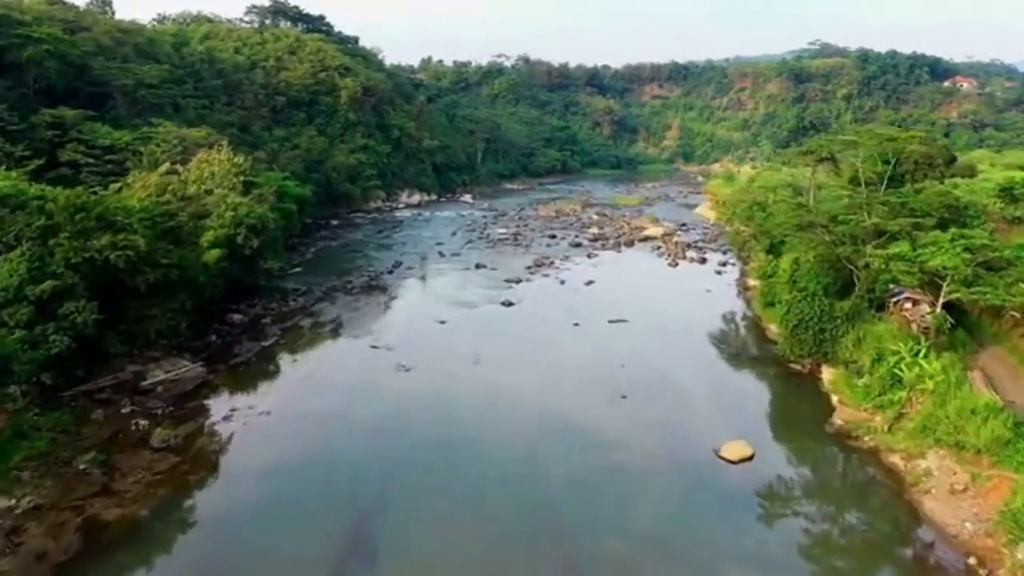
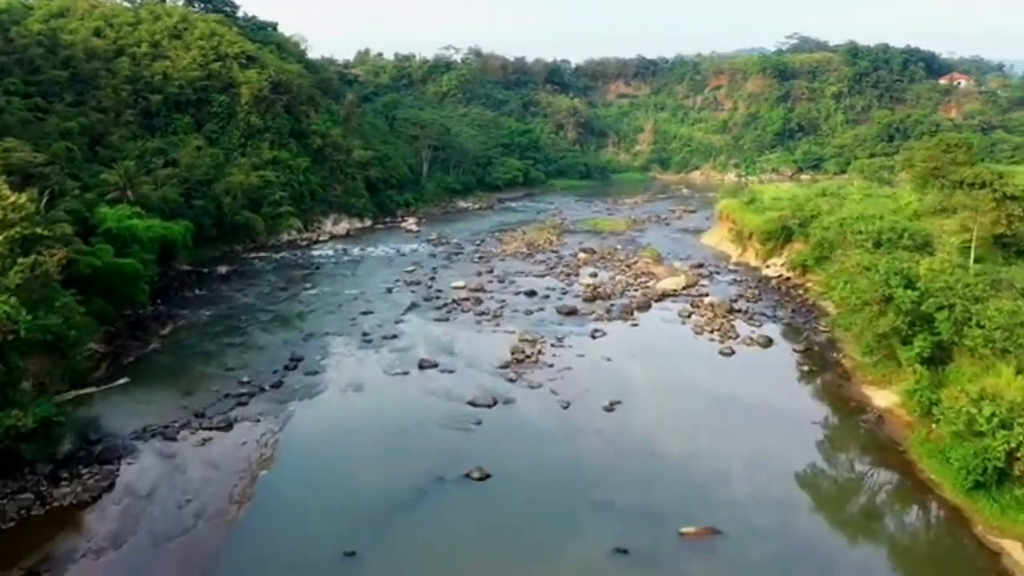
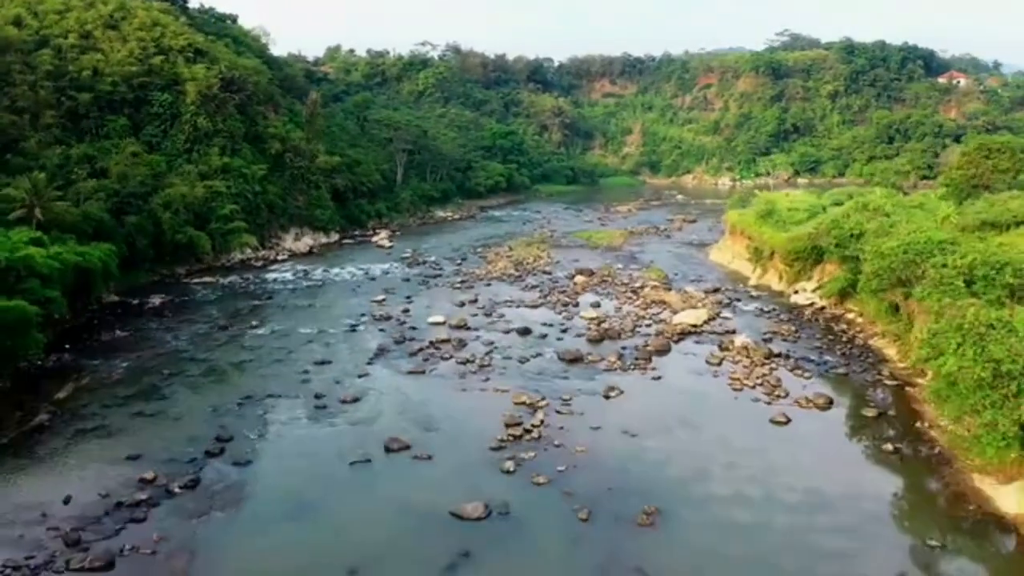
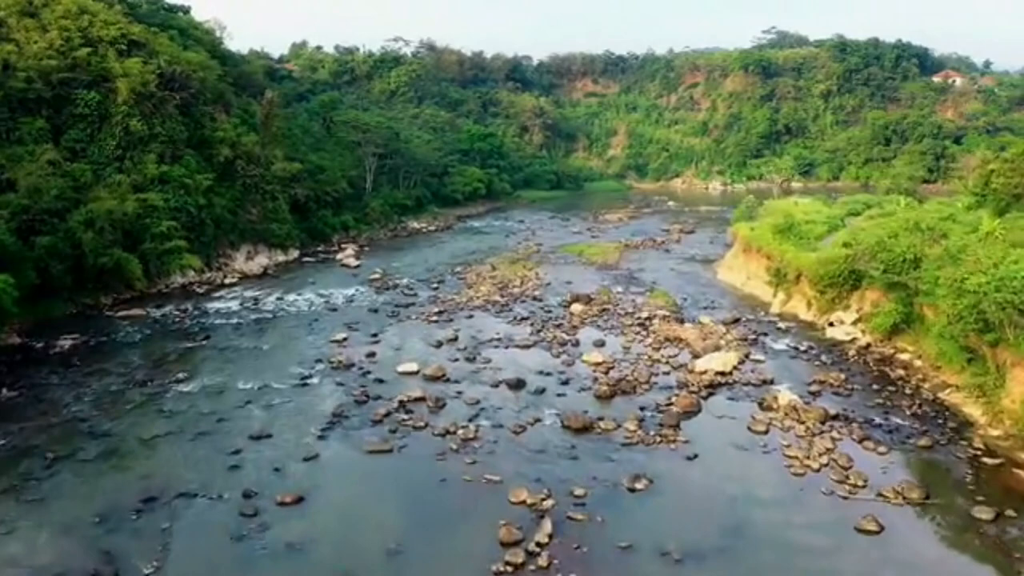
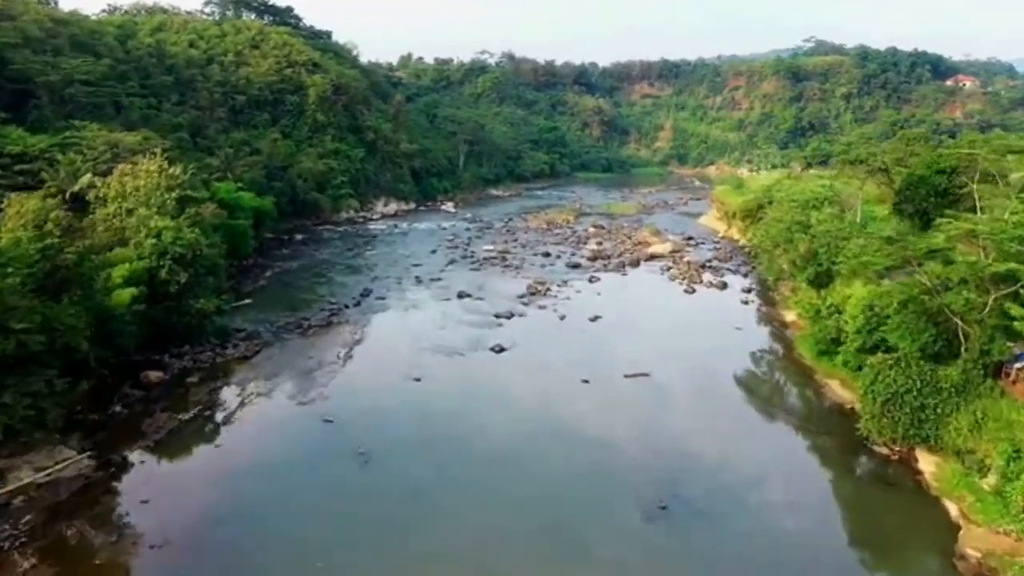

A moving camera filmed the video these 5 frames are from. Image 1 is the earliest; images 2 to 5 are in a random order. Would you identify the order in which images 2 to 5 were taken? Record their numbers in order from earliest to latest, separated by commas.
5, 2, 3, 4
